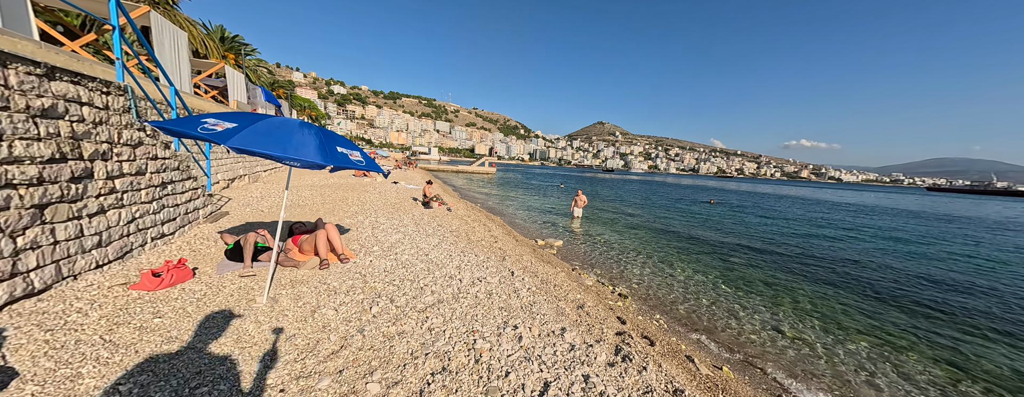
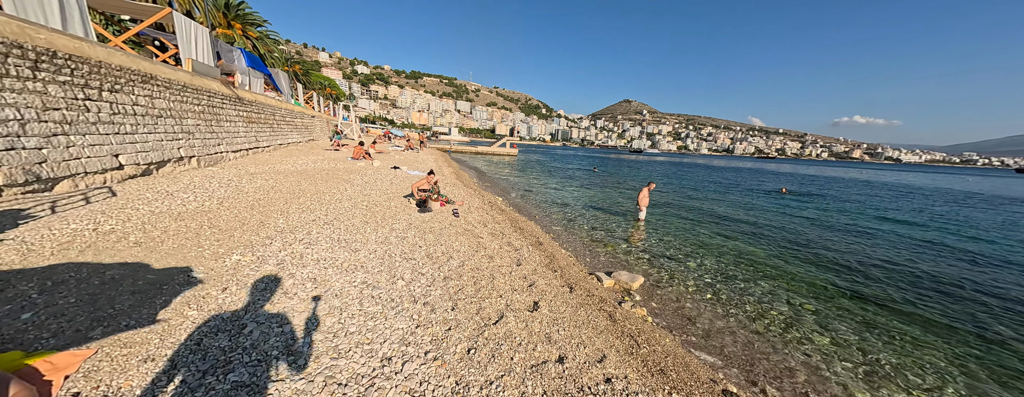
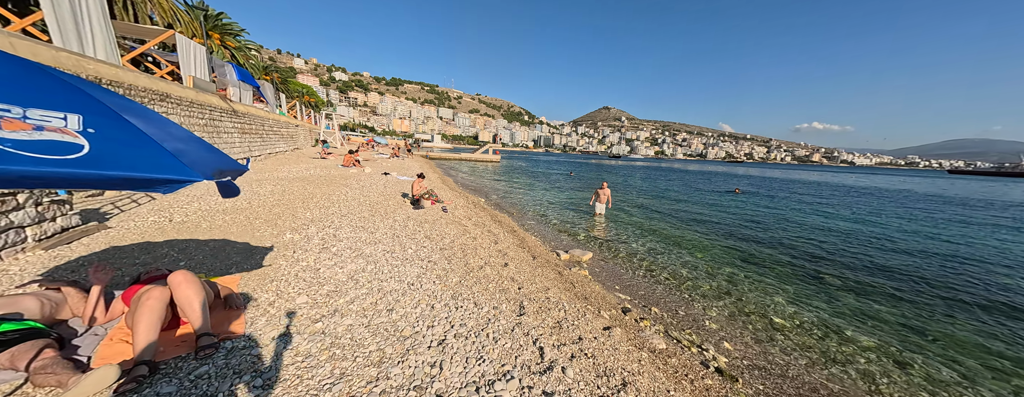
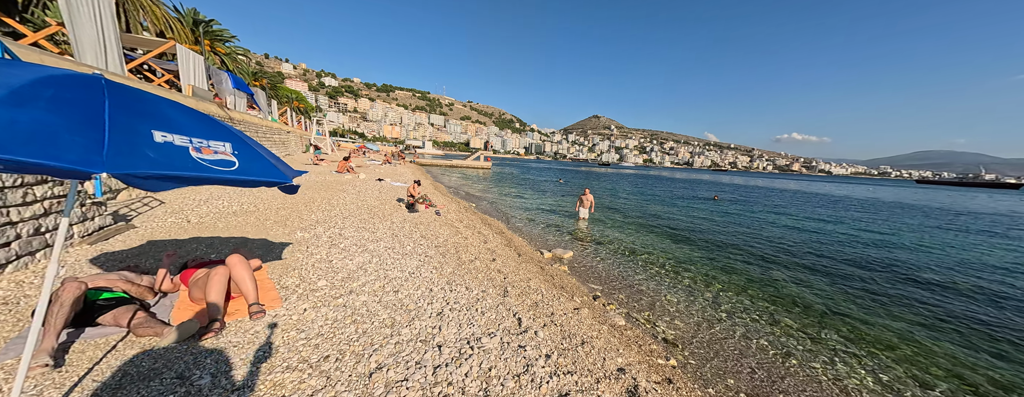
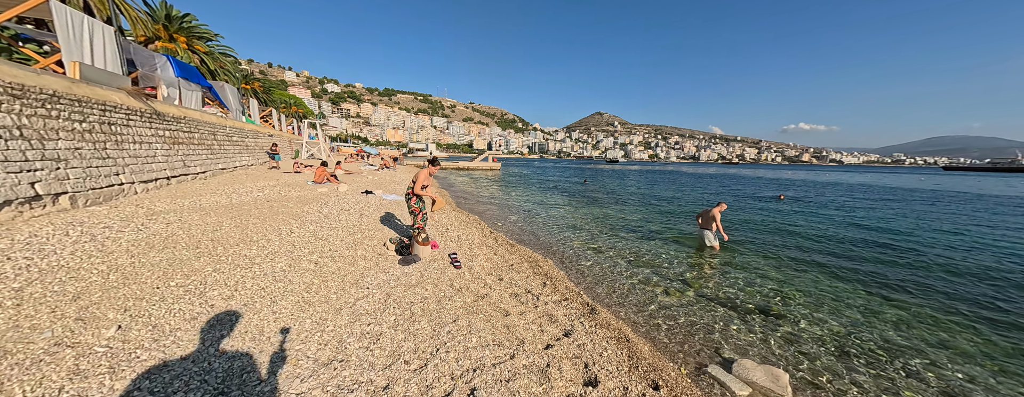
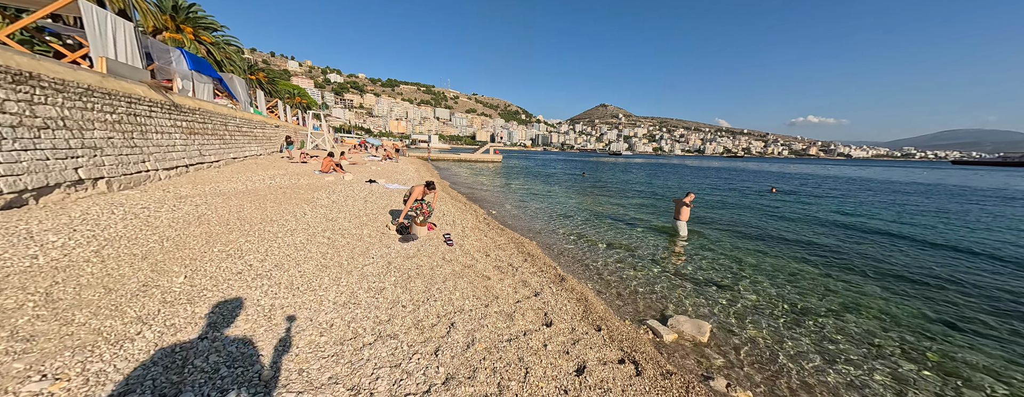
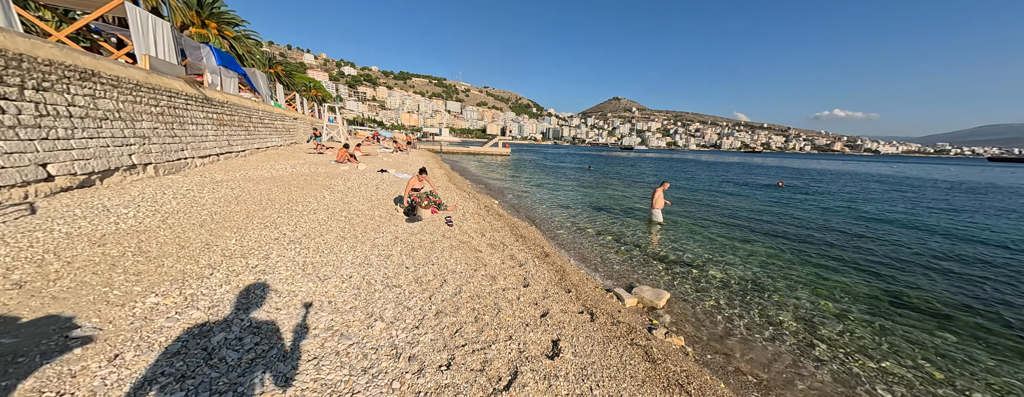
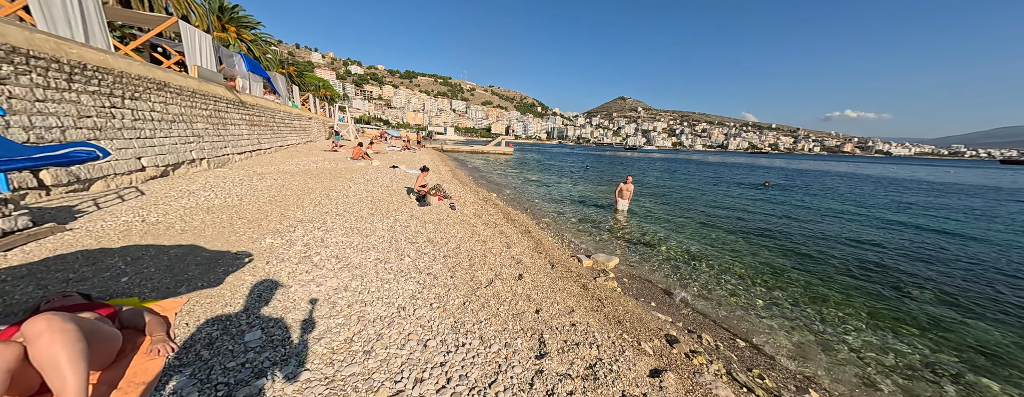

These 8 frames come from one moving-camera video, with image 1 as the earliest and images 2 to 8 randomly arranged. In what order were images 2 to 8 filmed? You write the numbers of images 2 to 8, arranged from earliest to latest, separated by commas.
4, 3, 8, 2, 7, 6, 5
